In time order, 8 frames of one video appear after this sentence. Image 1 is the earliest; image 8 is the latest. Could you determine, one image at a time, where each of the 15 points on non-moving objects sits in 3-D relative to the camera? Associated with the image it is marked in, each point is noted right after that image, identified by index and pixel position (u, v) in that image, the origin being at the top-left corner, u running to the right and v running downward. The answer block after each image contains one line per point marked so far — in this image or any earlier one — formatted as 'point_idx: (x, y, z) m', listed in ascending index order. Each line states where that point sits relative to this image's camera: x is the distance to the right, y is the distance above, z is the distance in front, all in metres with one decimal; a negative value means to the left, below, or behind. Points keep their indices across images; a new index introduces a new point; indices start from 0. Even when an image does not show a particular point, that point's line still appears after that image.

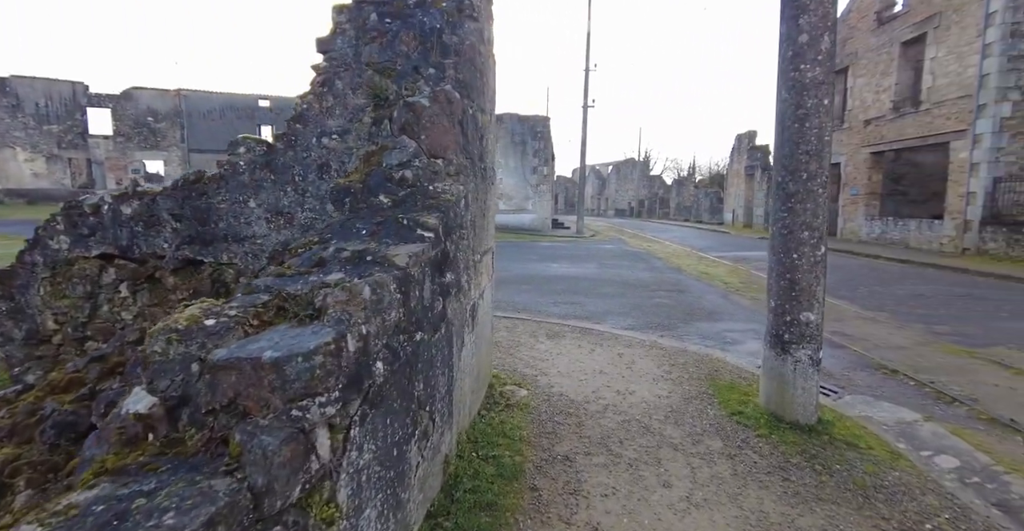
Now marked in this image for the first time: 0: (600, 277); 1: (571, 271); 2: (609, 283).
0: (+1.7, -0.2, +9.8) m
1: (+1.2, -0.1, +10.3) m
2: (+1.7, -0.3, +9.0) m
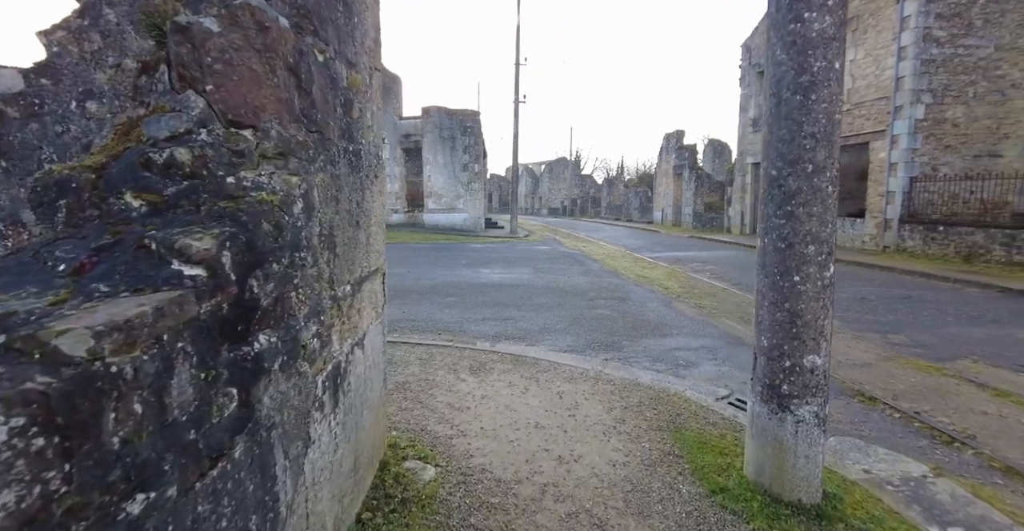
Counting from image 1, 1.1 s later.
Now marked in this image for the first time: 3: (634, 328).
0: (+0.4, -0.3, +8.9) m
1: (-0.2, -0.2, +9.3) m
2: (+0.5, -0.4, +8.1) m
3: (+1.5, -0.8, +6.0) m
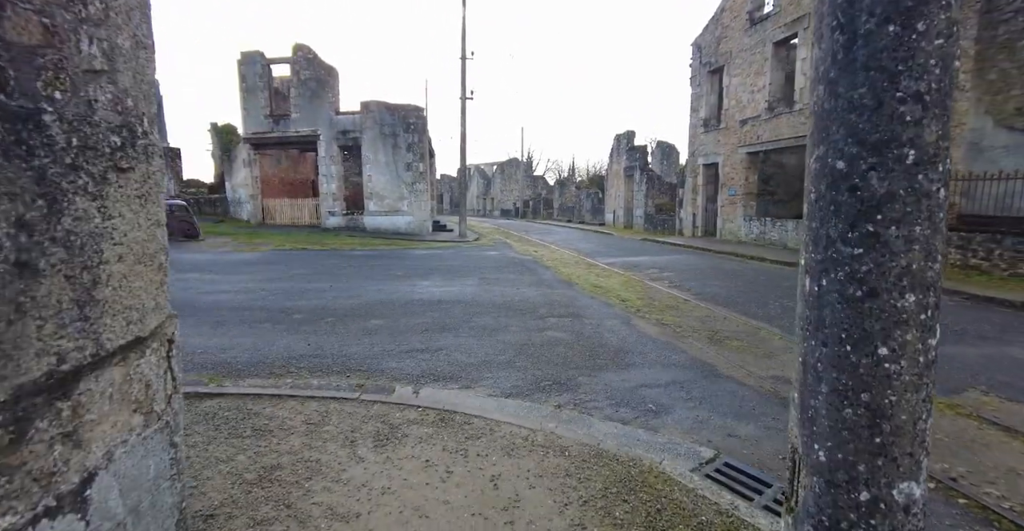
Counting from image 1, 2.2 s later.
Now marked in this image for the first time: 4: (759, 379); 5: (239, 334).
0: (-0.6, -0.5, +7.8) m
1: (-1.2, -0.4, +8.2) m
2: (-0.4, -0.6, +7.1) m
3: (+0.8, -0.9, +5.0) m
4: (+2.3, -1.0, +4.5) m
5: (-3.1, -0.8, +5.6) m
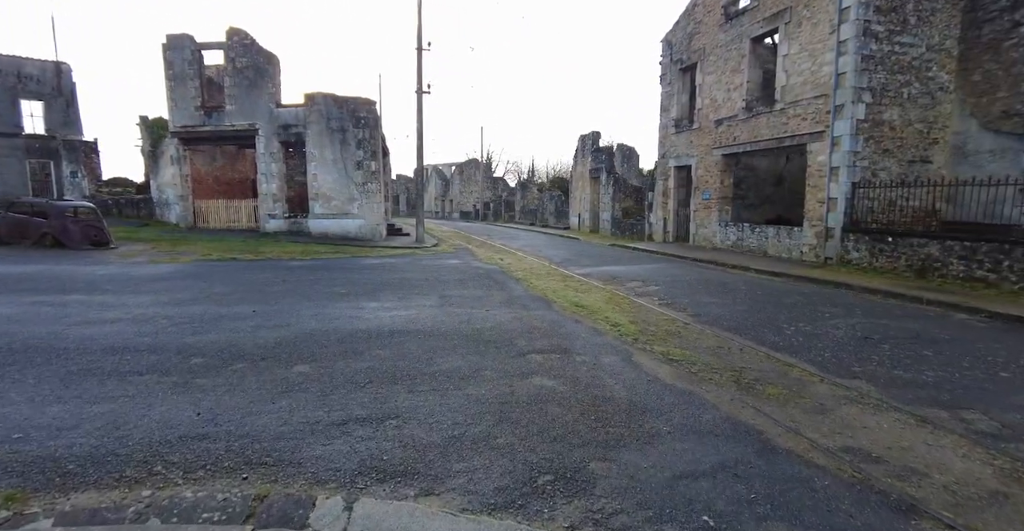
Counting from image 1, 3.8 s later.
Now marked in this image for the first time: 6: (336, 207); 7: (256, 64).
0: (-0.9, -0.8, +6.4) m
1: (-1.6, -0.7, +6.6) m
2: (-0.7, -0.9, +5.6) m
3: (+0.6, -1.2, +3.7) m
4: (+2.1, -1.3, +3.3) m
5: (-3.3, -1.0, +3.9) m
6: (-6.5, +2.2, +18.3) m
7: (-9.4, +7.4, +17.9) m
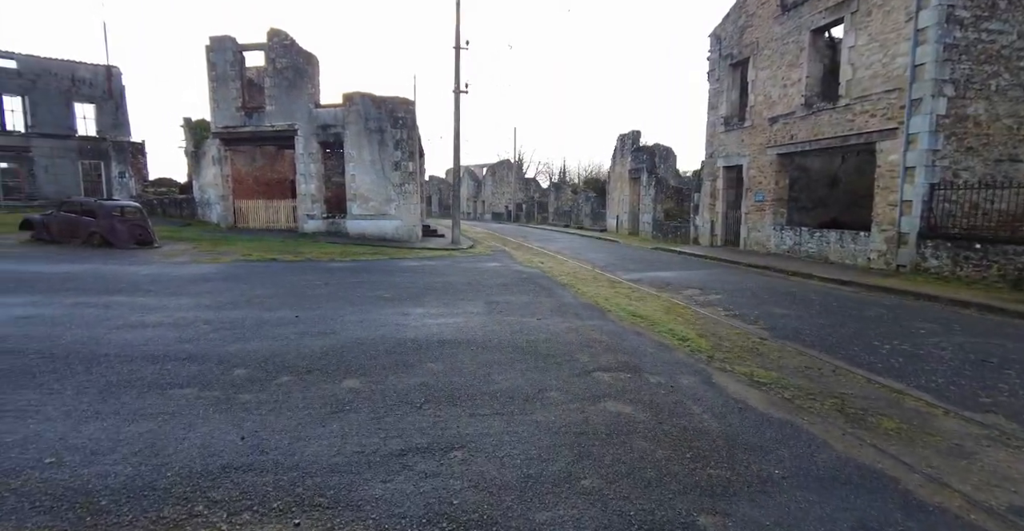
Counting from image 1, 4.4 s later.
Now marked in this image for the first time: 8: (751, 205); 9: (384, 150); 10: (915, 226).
0: (-0.3, -0.8, +5.9) m
1: (-0.9, -0.8, +6.2) m
2: (-0.1, -0.9, +5.2) m
3: (+1.2, -1.3, +3.2) m
4: (+2.6, -1.4, +2.7) m
5: (-2.7, -1.1, +3.6) m
6: (-5.1, +2.1, +18.2) m
7: (-7.9, +7.4, +18.0) m
8: (+7.5, +1.9, +15.5) m
9: (-4.6, +4.2, +17.9) m
10: (+8.5, +0.8, +10.4) m
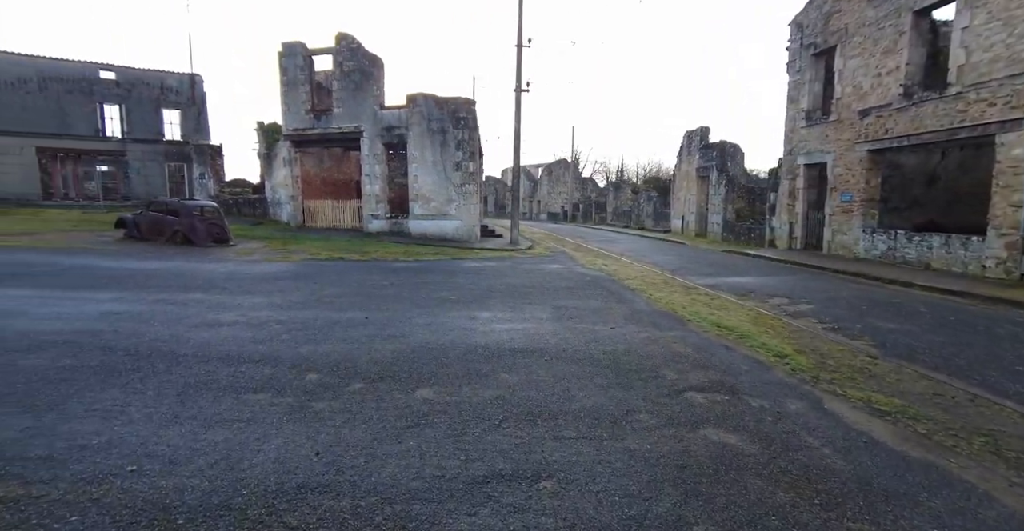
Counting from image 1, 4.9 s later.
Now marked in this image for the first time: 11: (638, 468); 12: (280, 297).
0: (+0.6, -0.9, +5.5) m
1: (0.0, -0.8, +5.9) m
2: (+0.7, -1.0, +4.8) m
3: (+1.7, -1.3, +2.7) m
4: (+3.1, -1.5, +2.0) m
5: (-2.1, -1.1, +3.5) m
6: (-2.9, +2.2, +18.3) m
7: (-5.6, +7.4, +18.3) m
8: (+9.4, +1.7, +14.2) m
9: (-2.4, +4.2, +17.9) m
10: (+9.8, +0.7, +9.1) m
11: (+0.8, -1.2, +3.1) m
12: (-3.6, -0.5, +7.6) m
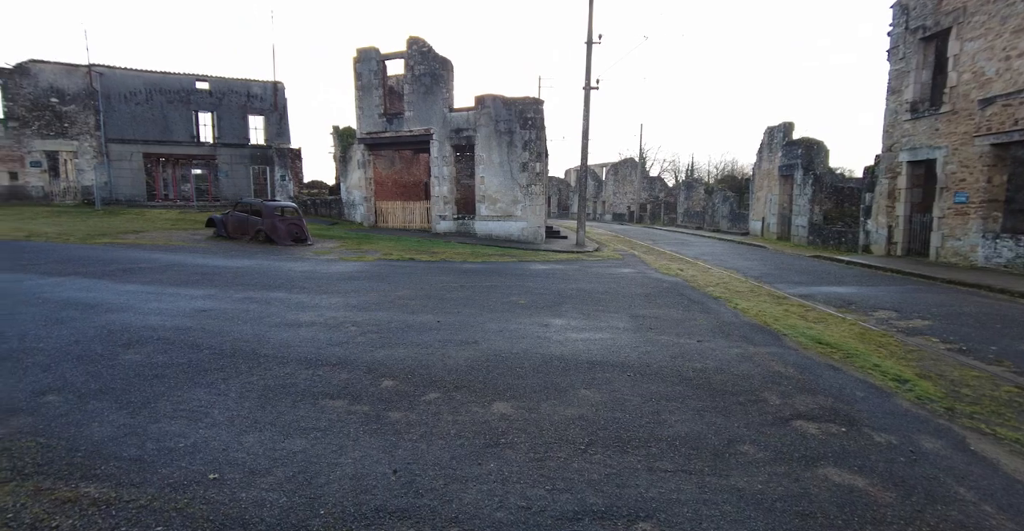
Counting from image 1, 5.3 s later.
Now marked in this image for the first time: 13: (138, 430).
0: (+1.4, -1.0, +5.1) m
1: (+0.9, -0.9, +5.6) m
2: (+1.4, -1.1, +4.4) m
3: (+2.2, -1.4, +2.2) m
4: (+3.5, -1.6, +1.3) m
5: (-1.5, -1.1, +3.5) m
6: (-0.4, +2.1, +18.2) m
7: (-3.0, +7.4, +18.6) m
8: (+11.2, +1.5, +12.7) m
9: (0.0, +4.1, +17.8) m
10: (+11.0, +0.4, +7.5) m
11: (+1.3, -1.3, +2.7) m
12: (-2.5, -0.5, +7.6) m
13: (-2.5, -1.1, +3.3) m
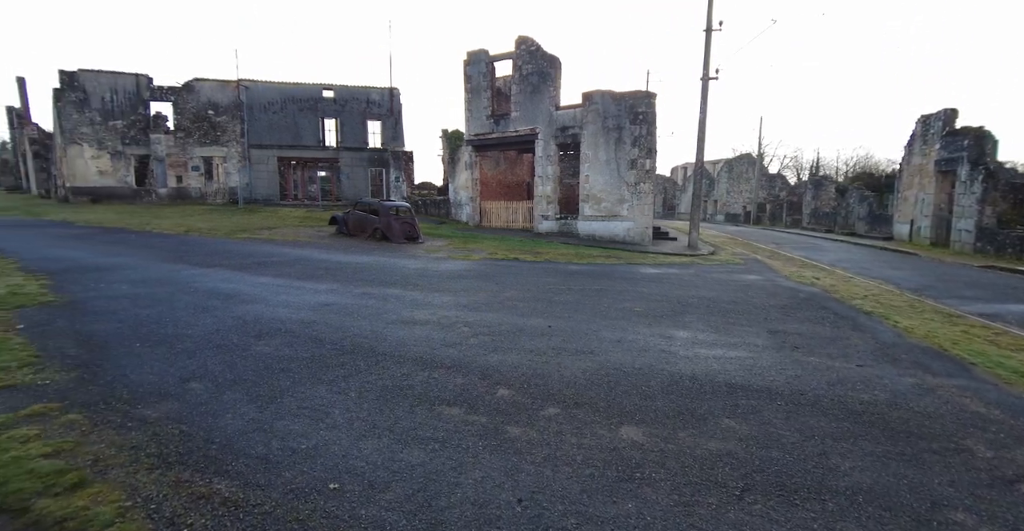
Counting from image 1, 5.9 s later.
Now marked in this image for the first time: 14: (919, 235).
0: (+2.5, -1.1, +4.4) m
1: (+2.1, -1.0, +4.9) m
2: (+2.4, -1.2, +3.6) m
3: (+2.7, -1.5, +1.3) m
4: (+3.8, -1.7, +0.2) m
5: (-0.7, -1.1, +3.3) m
6: (+3.4, +2.0, +17.5) m
7: (+1.0, +7.4, +18.4) m
8: (+13.7, +1.1, +9.8) m
9: (+3.8, +4.1, +17.0) m
10: (+12.5, +0.1, +4.8) m
11: (+1.9, -1.4, +2.0) m
12: (-0.7, -0.5, +7.6) m
13: (-1.7, -1.1, +3.3) m
14: (+15.9, +1.2, +19.3) m
